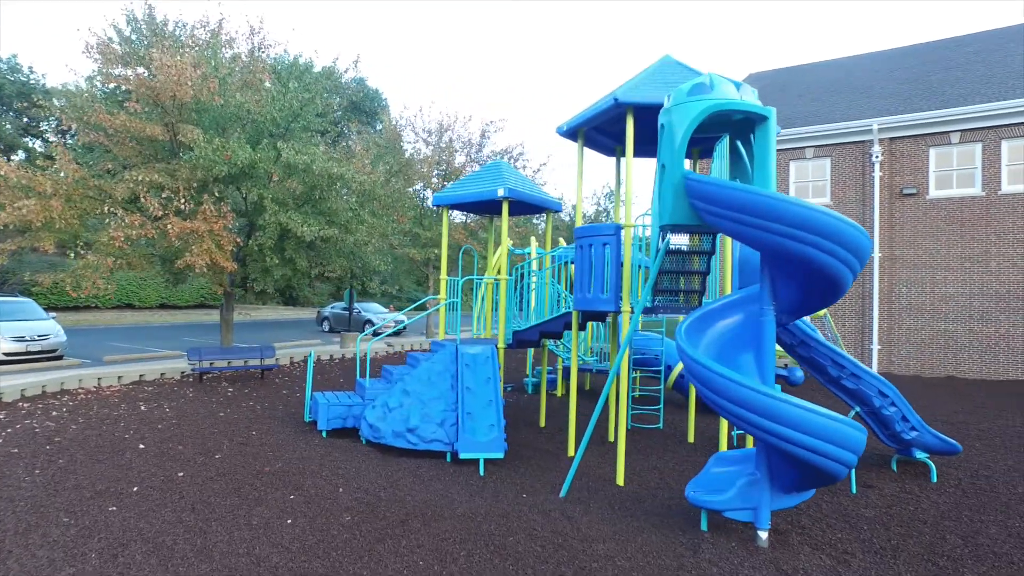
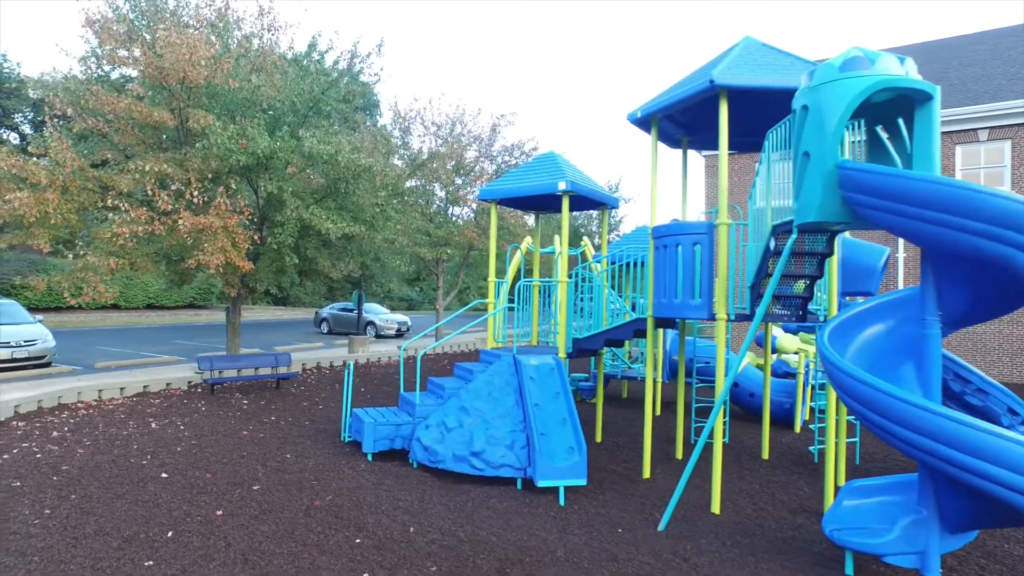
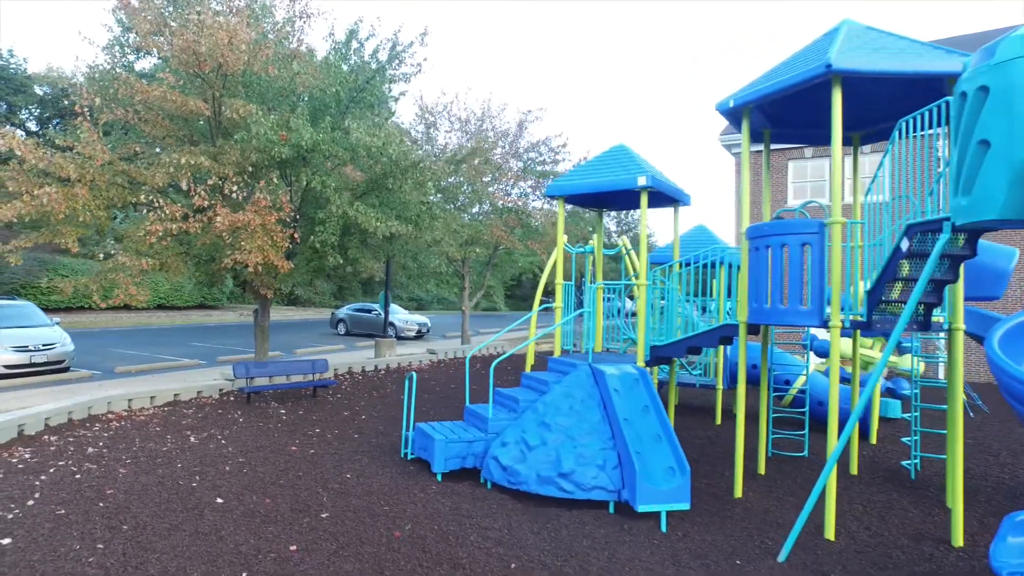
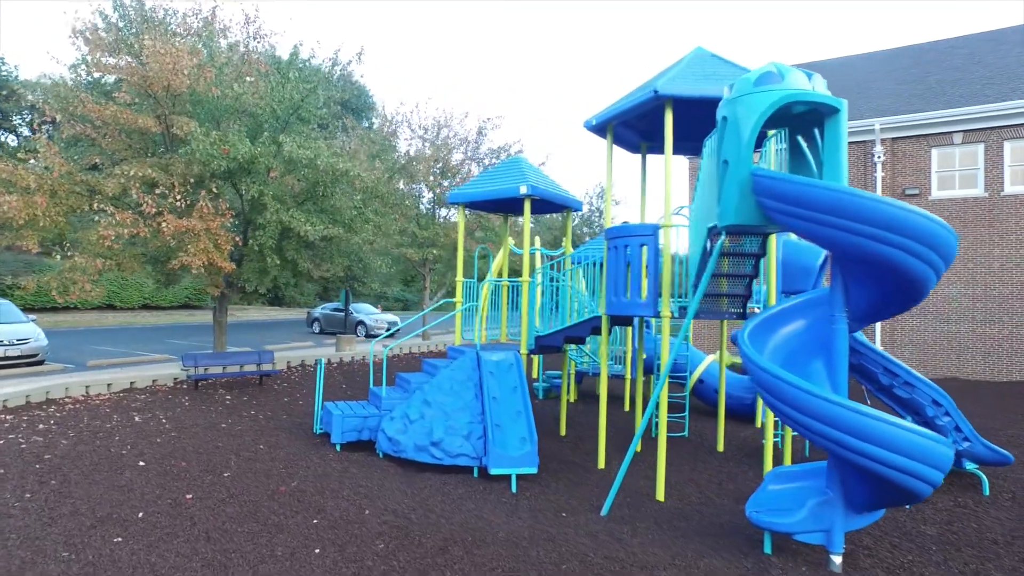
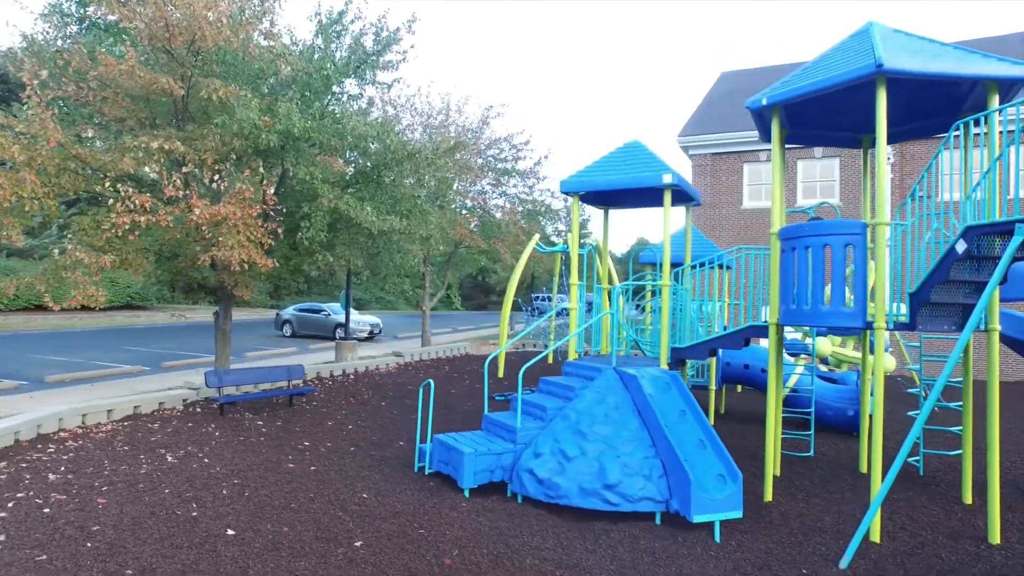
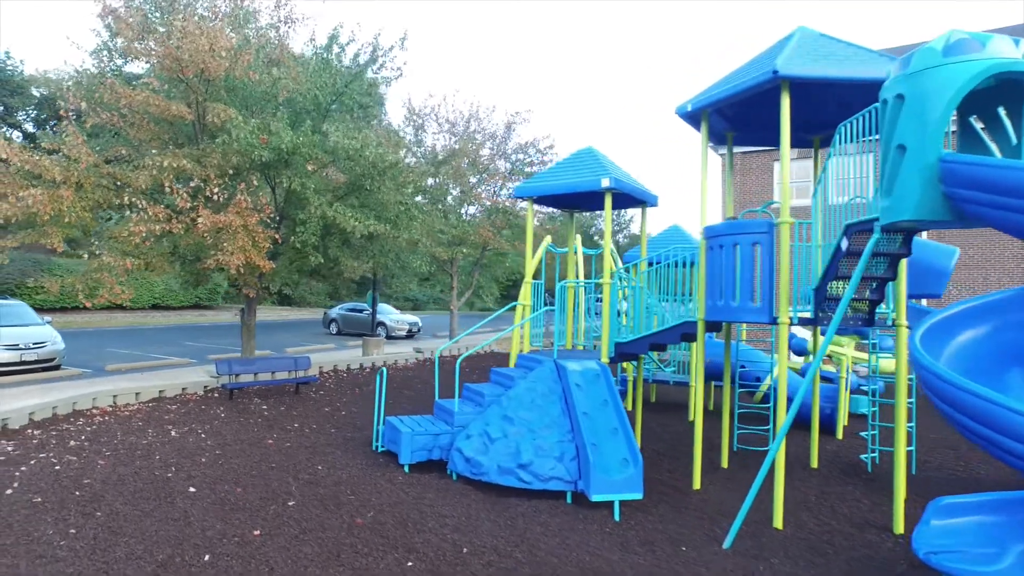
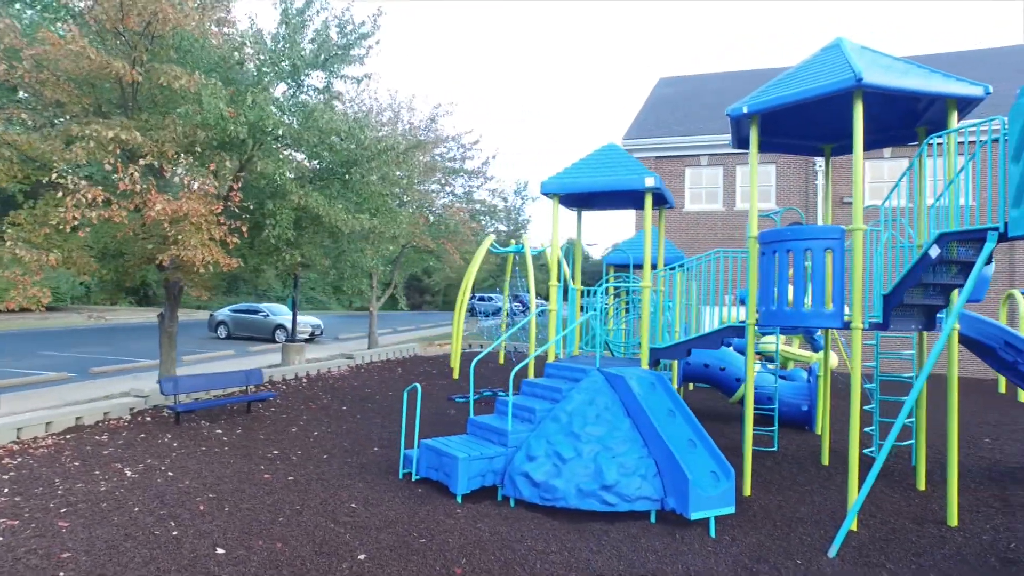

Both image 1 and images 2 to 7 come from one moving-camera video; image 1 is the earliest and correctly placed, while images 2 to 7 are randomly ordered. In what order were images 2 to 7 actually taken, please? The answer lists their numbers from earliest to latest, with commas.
4, 2, 6, 3, 5, 7
